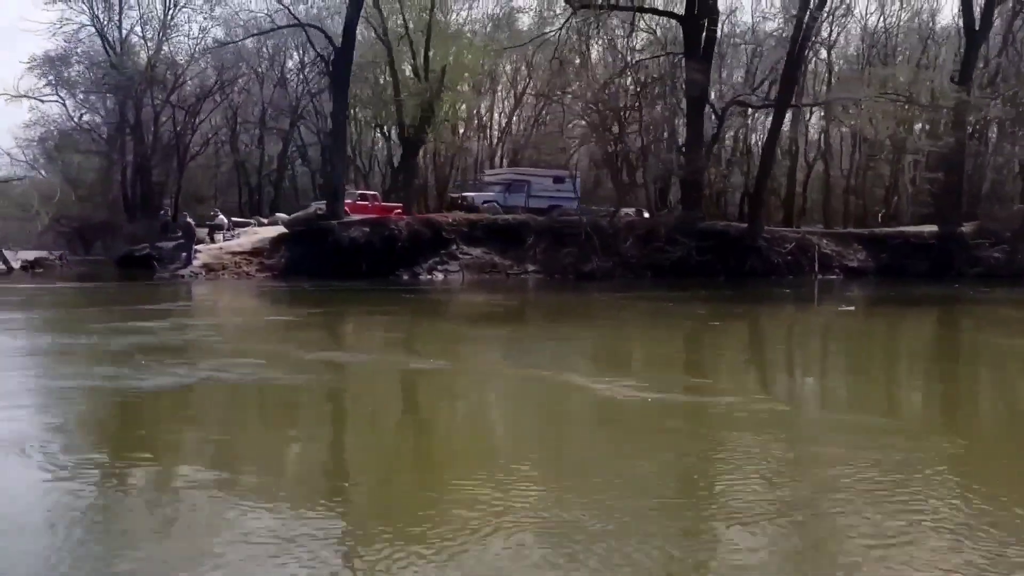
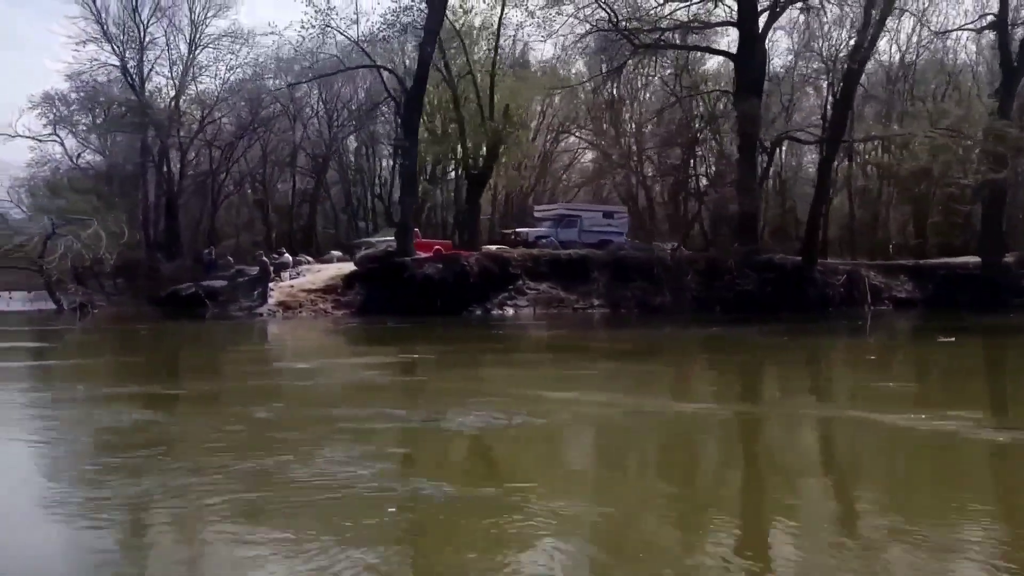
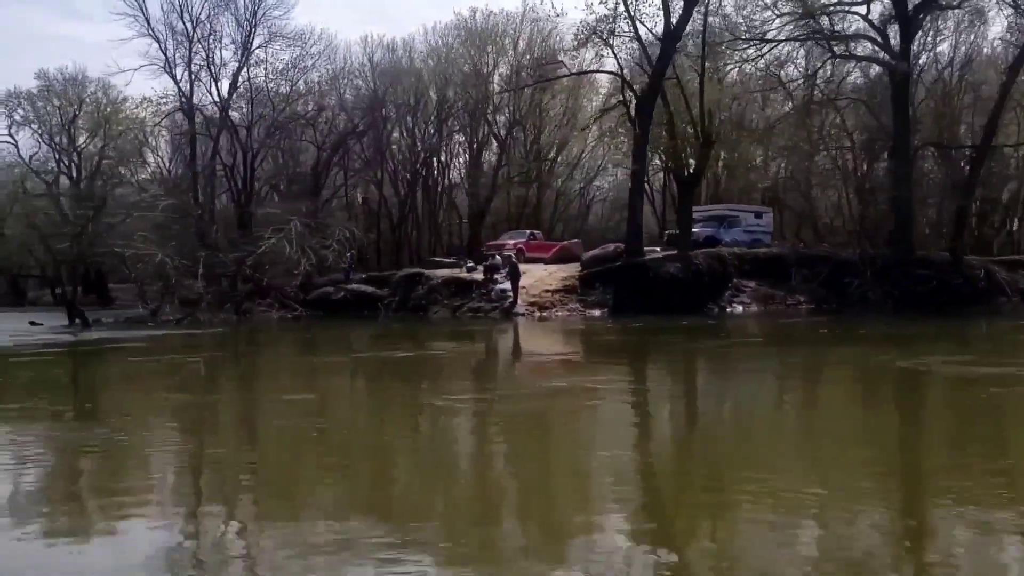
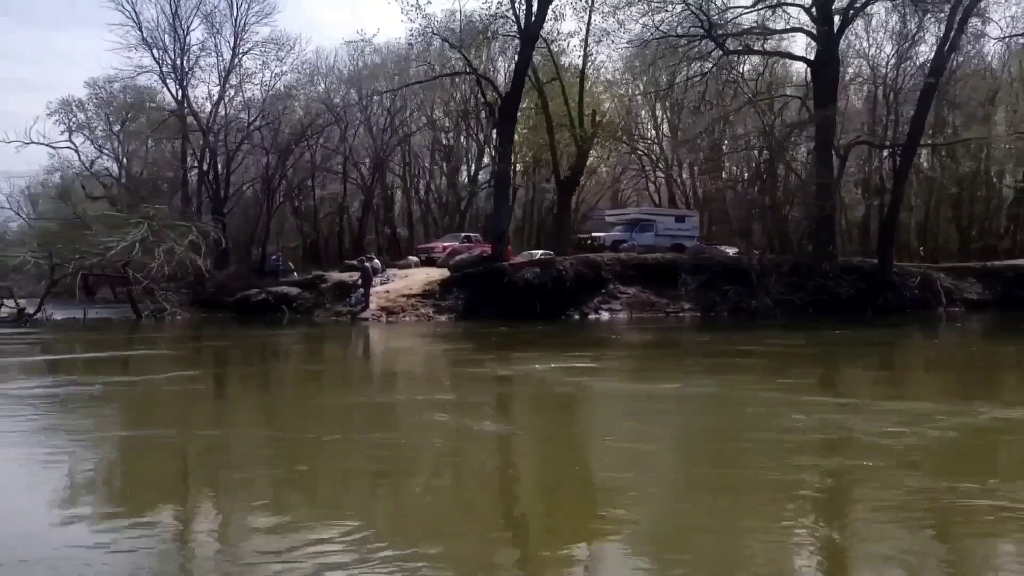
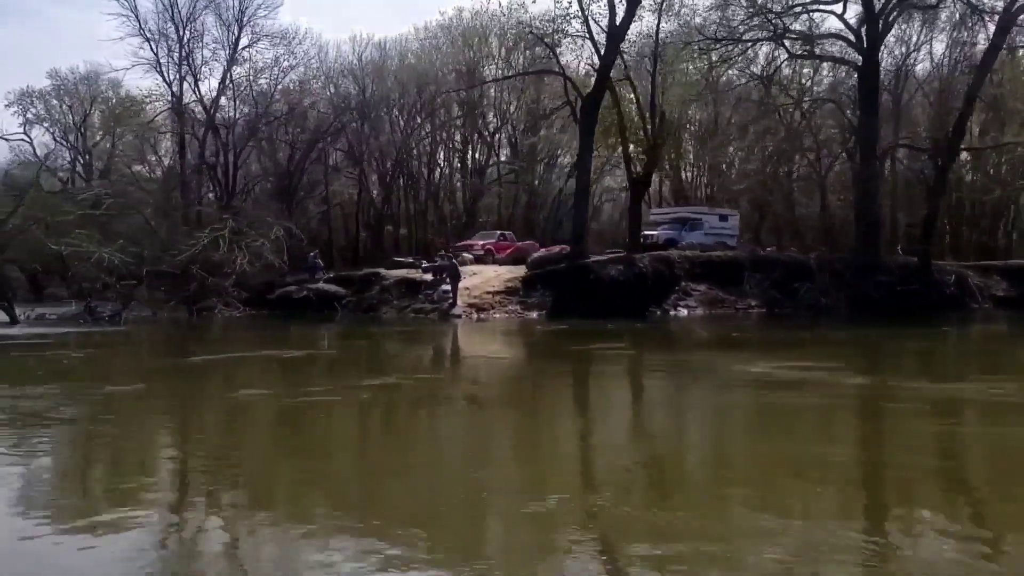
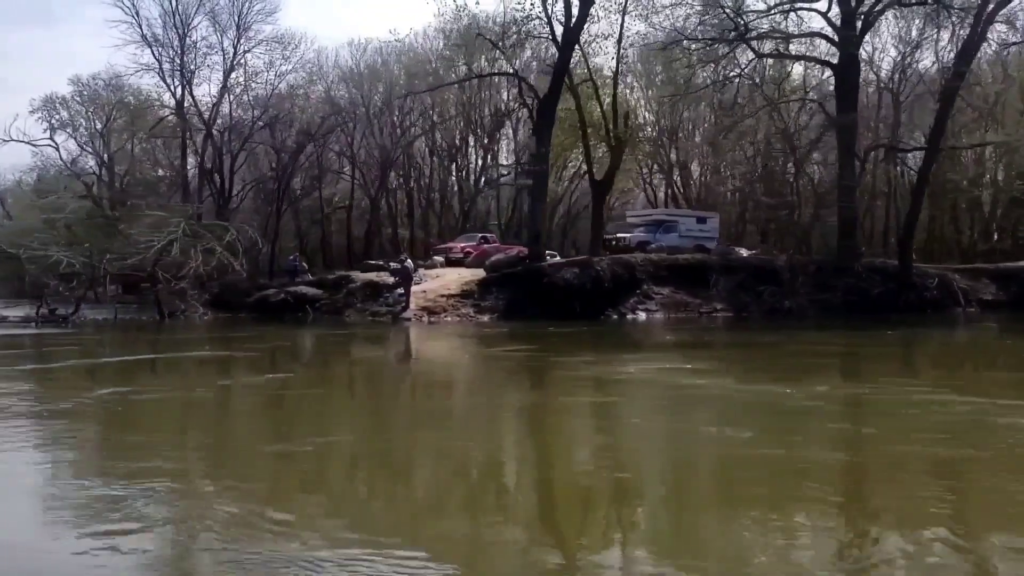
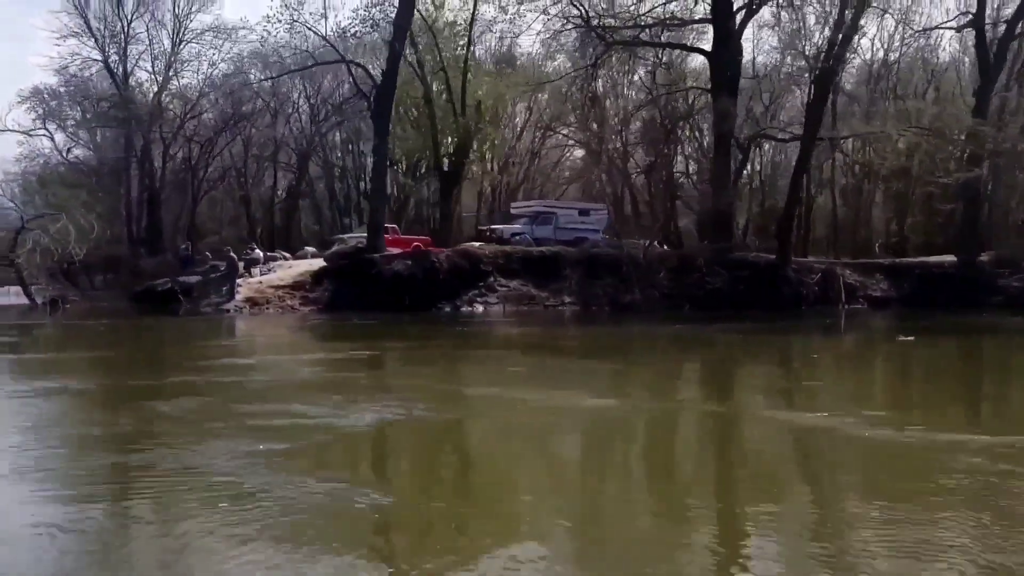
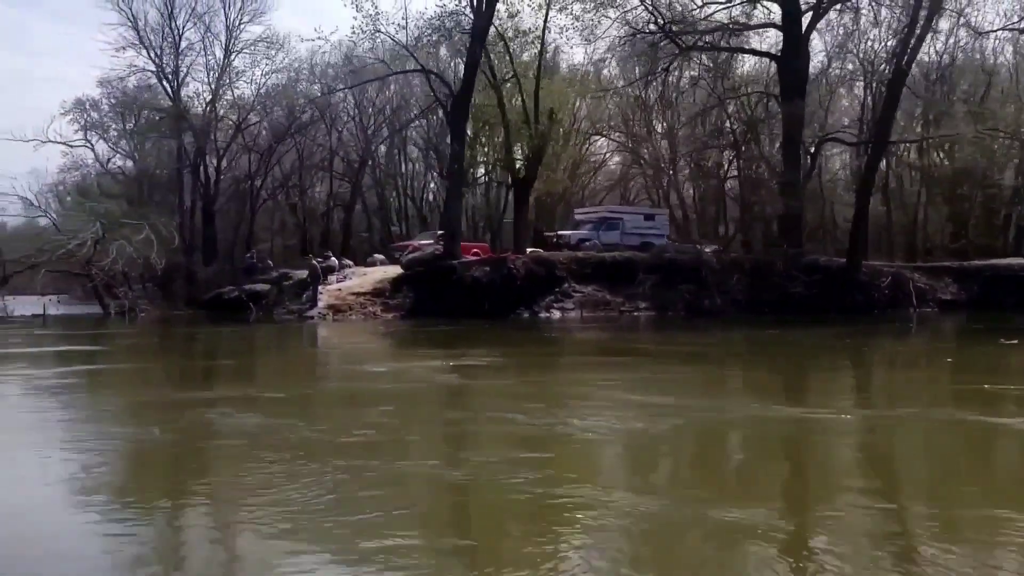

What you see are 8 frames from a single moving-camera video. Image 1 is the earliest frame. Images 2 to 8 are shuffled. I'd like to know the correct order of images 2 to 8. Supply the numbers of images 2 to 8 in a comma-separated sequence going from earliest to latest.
7, 2, 8, 4, 6, 5, 3
